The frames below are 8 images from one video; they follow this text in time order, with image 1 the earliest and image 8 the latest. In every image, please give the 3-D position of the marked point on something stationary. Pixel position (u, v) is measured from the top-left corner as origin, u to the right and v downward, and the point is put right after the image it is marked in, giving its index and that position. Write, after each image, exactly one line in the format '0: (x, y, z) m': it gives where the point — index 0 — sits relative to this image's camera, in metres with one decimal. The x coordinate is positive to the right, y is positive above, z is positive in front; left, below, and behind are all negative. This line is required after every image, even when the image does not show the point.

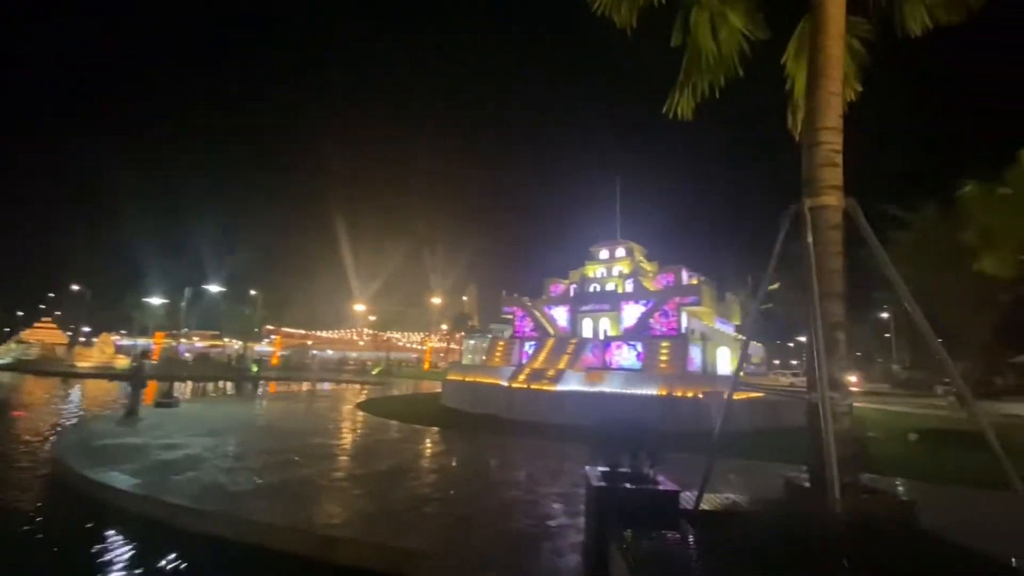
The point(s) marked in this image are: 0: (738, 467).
0: (+7.1, -5.6, +14.2) m
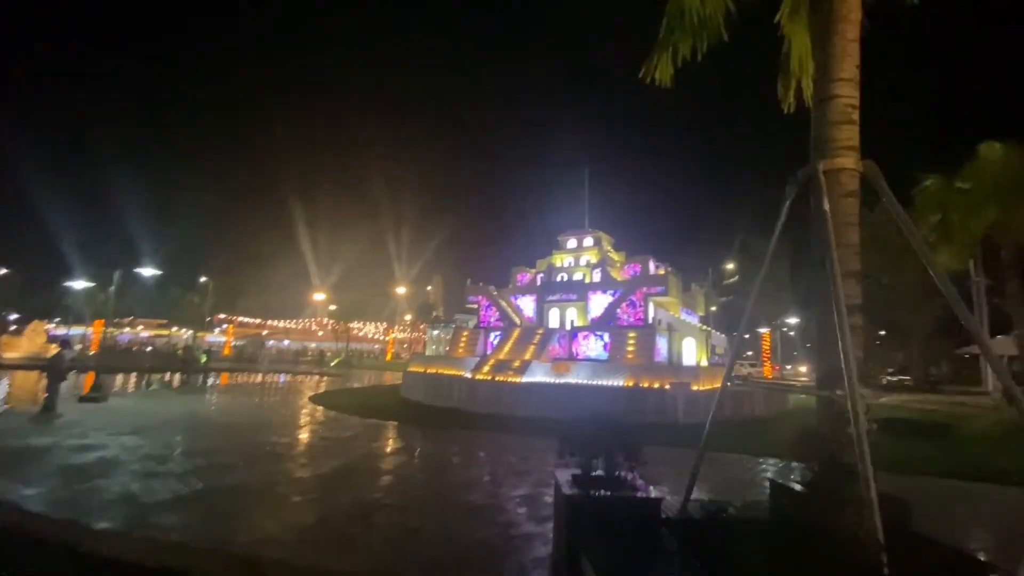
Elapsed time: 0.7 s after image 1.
0: (+5.9, -5.2, +13.9) m
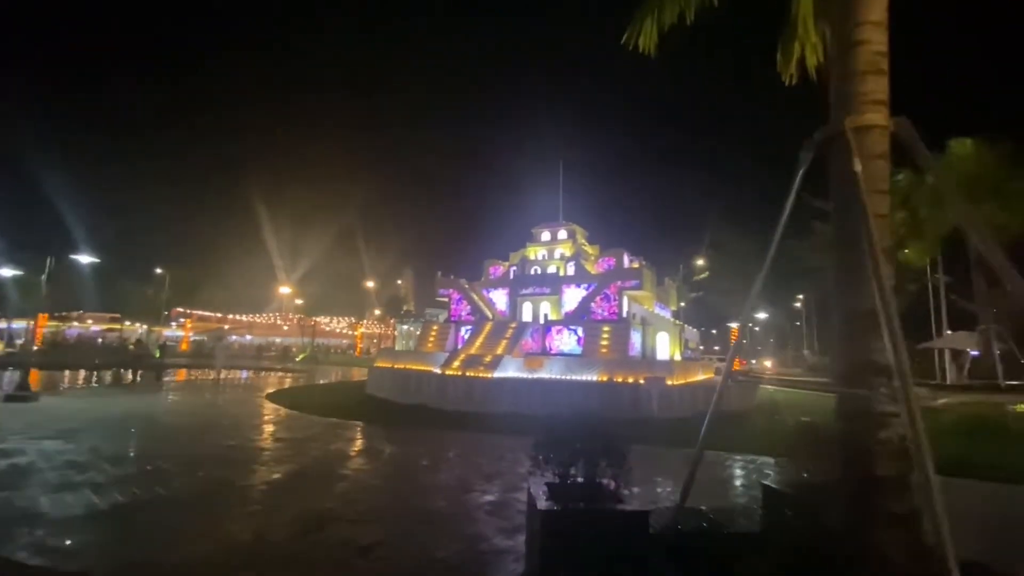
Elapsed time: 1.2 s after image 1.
0: (+5.1, -5.0, +13.5) m
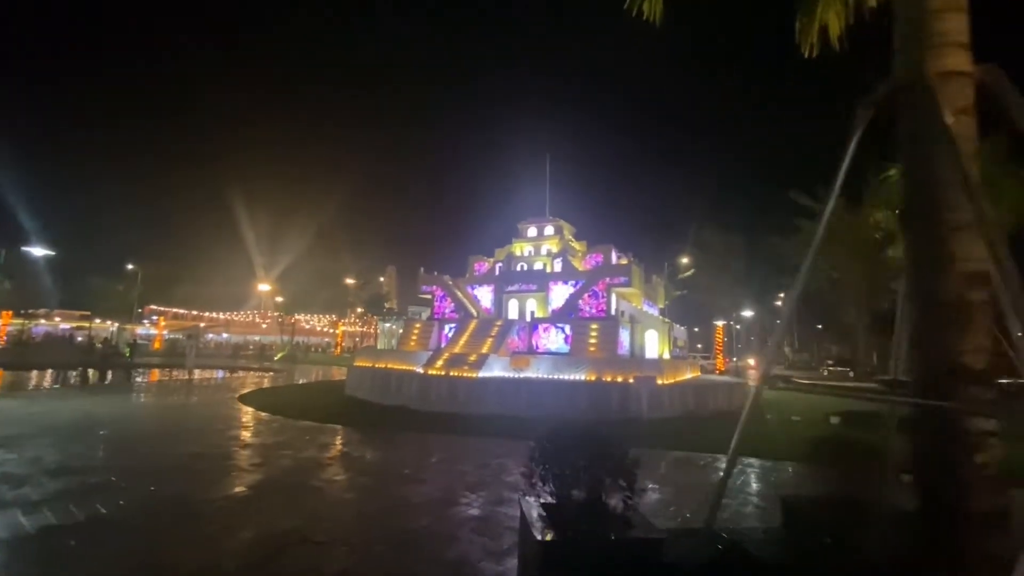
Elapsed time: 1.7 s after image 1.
0: (+4.7, -4.9, +12.9) m
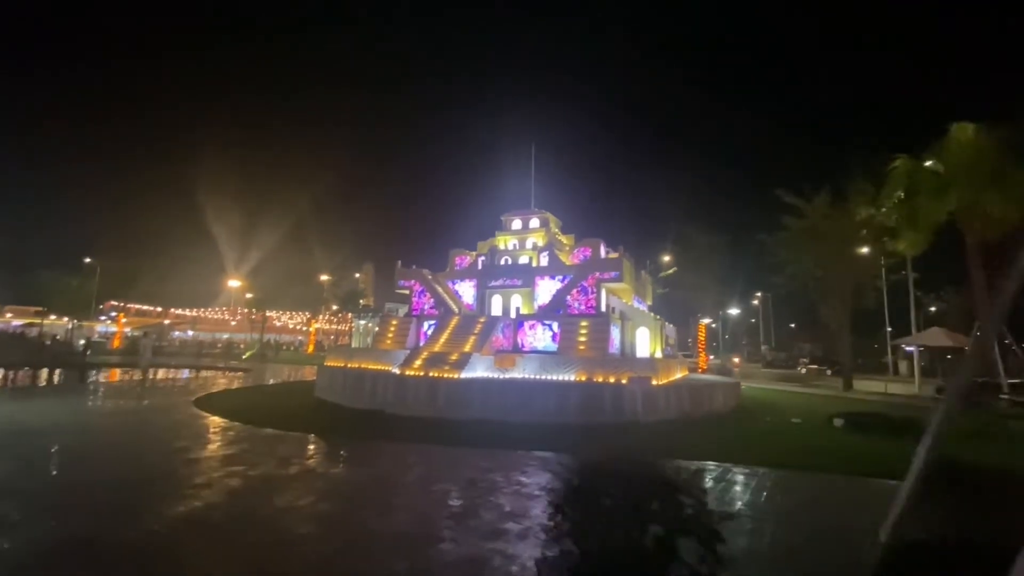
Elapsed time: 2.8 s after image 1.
0: (+4.4, -4.7, +11.8) m
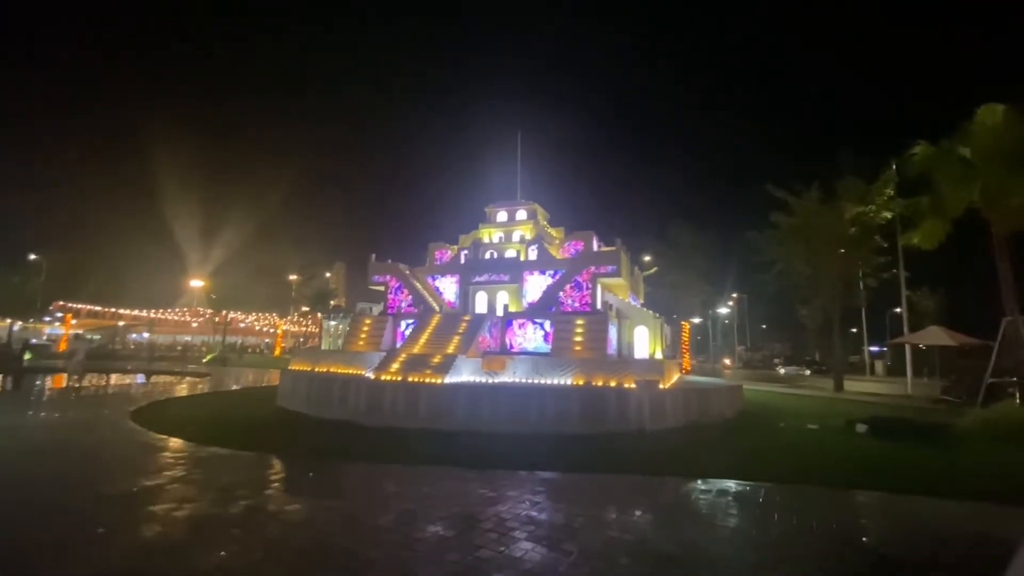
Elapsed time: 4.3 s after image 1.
0: (+4.4, -4.5, +10.1) m
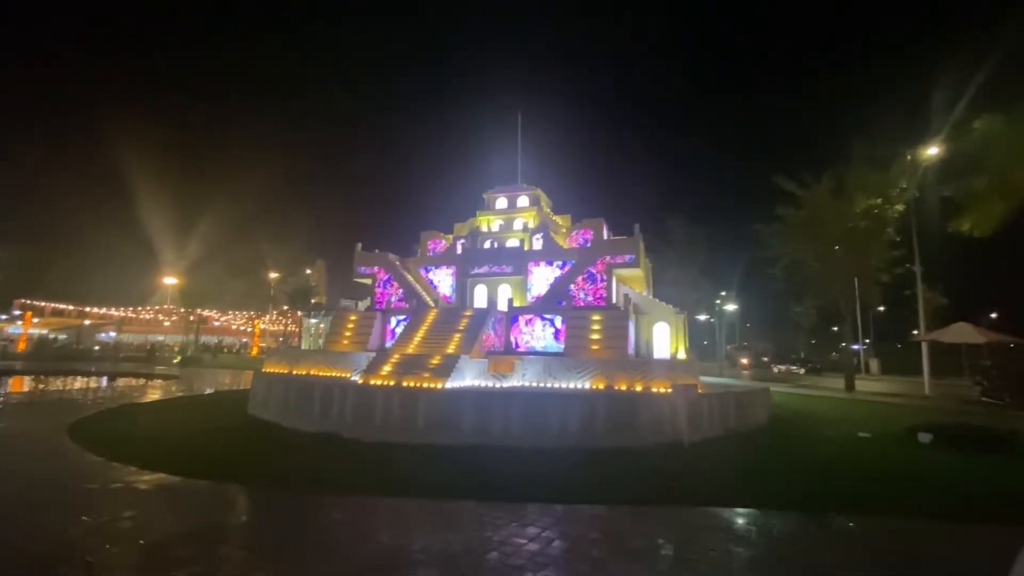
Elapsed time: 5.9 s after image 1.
0: (+4.9, -4.2, +8.1) m
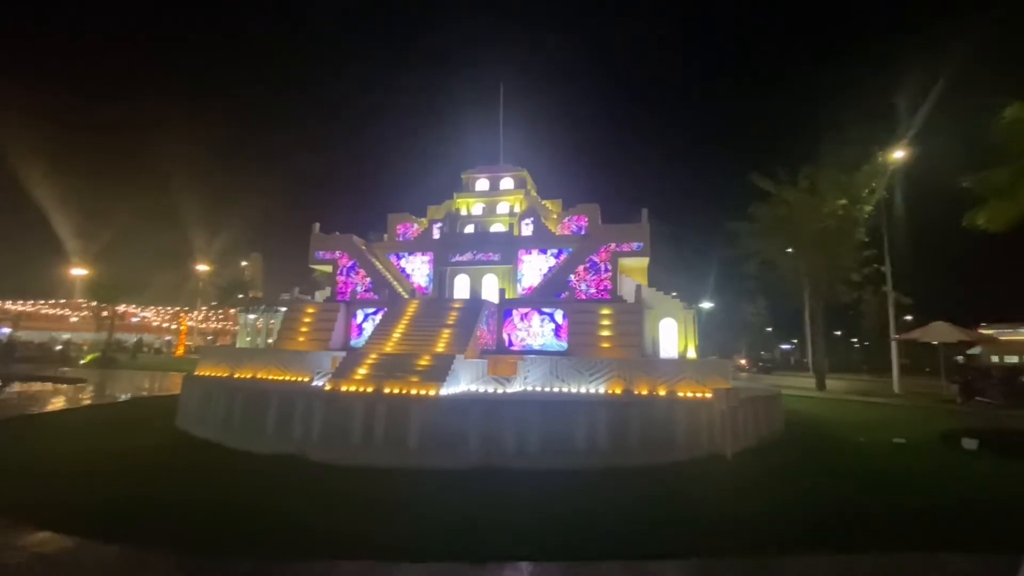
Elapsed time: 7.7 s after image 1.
0: (+5.7, -3.9, +6.4) m
